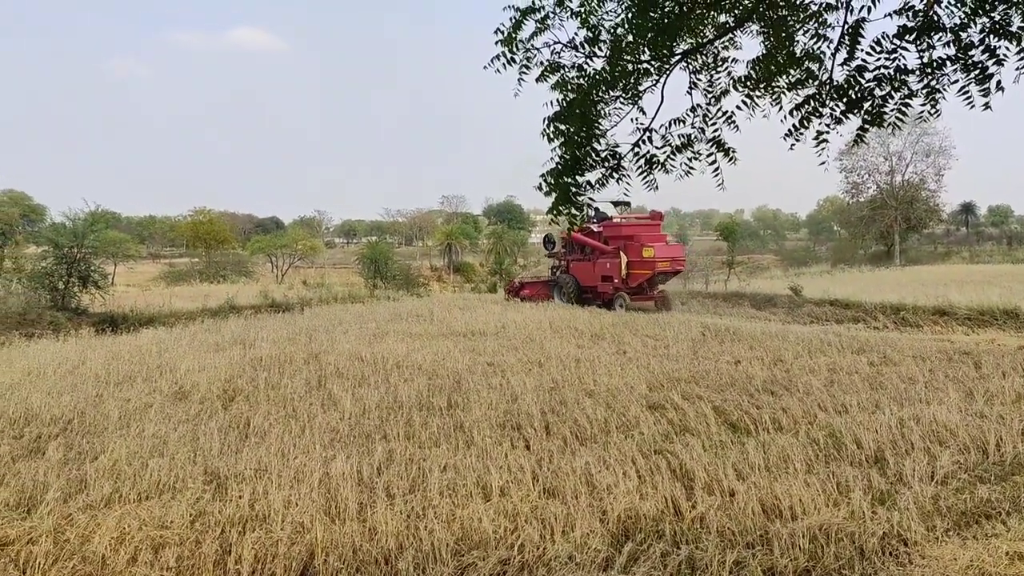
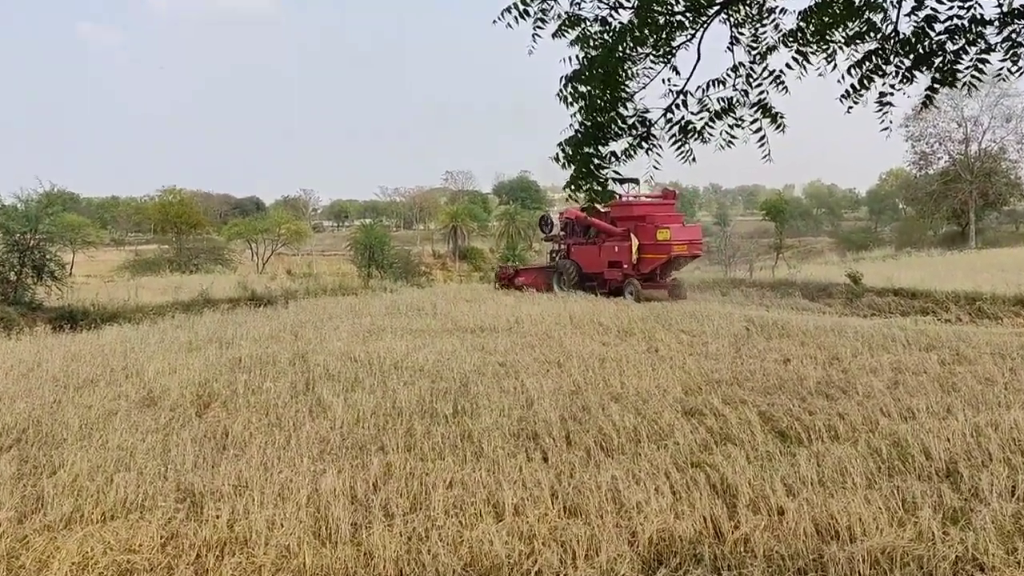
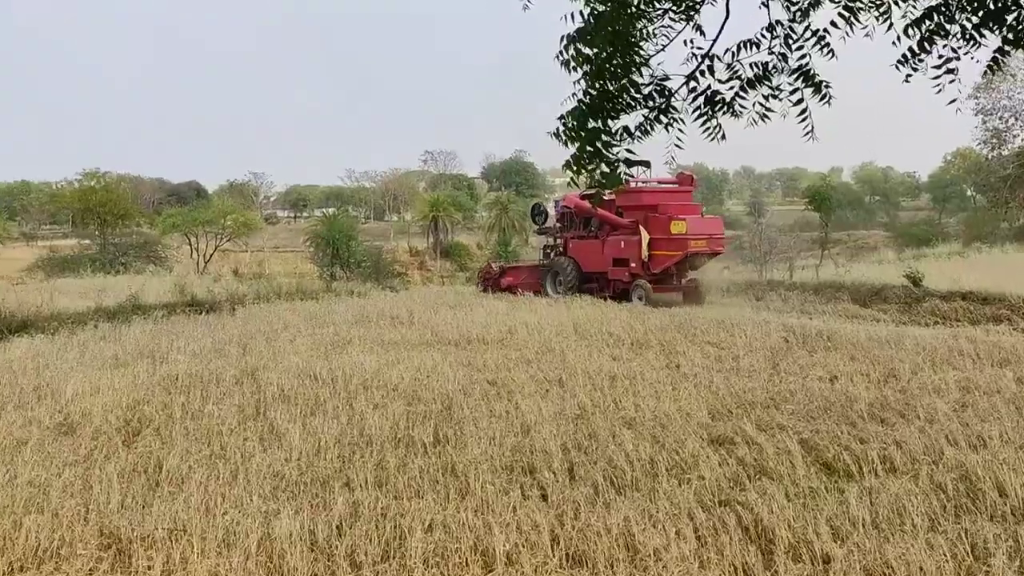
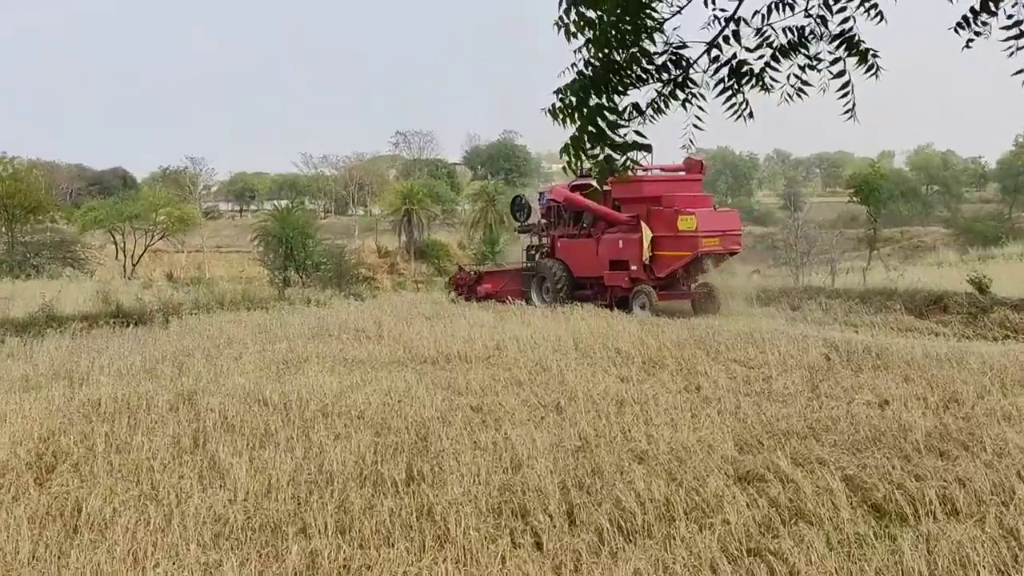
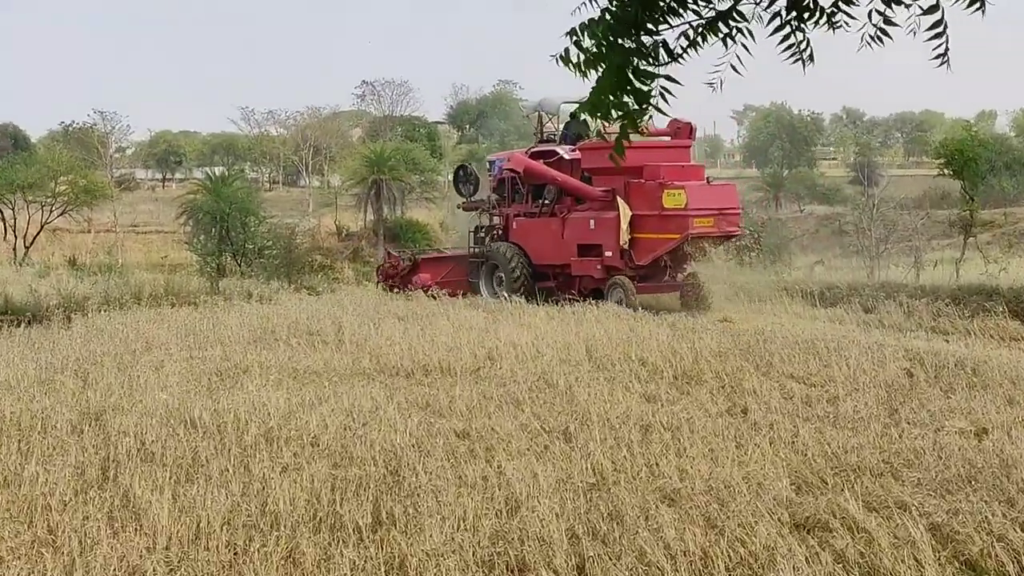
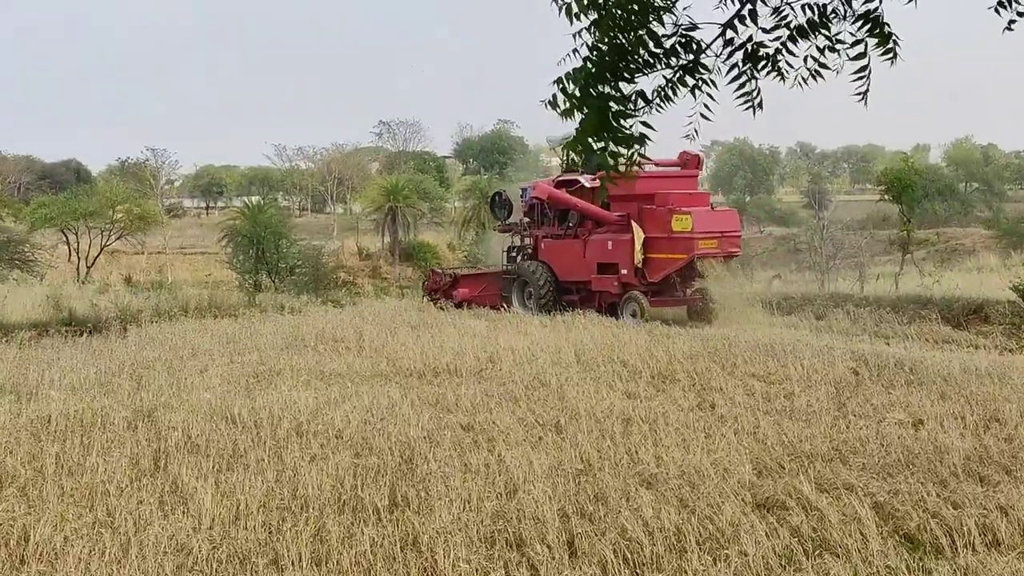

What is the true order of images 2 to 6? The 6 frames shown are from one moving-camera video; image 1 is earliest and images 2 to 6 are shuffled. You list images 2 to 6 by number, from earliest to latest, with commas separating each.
2, 3, 4, 6, 5
